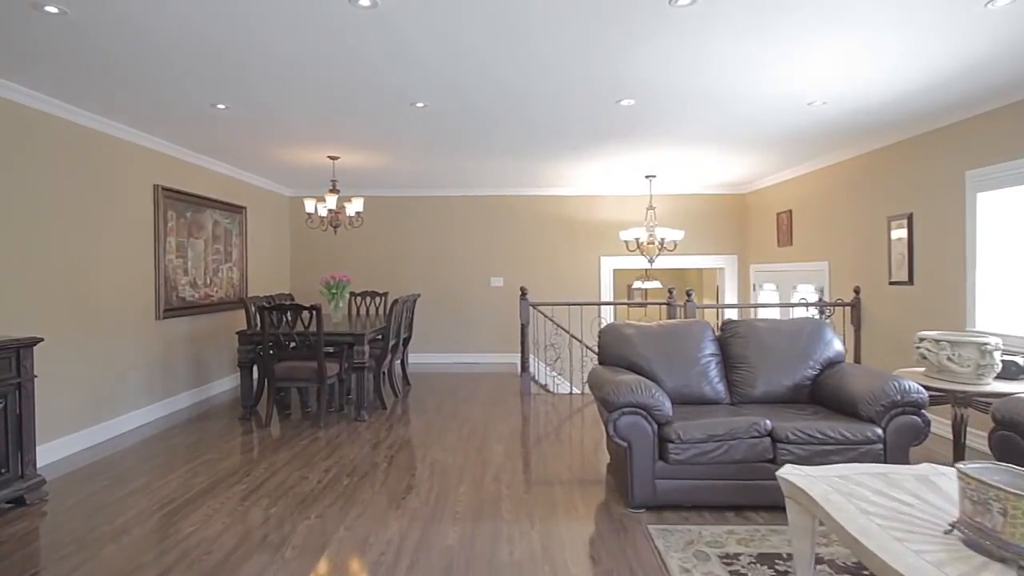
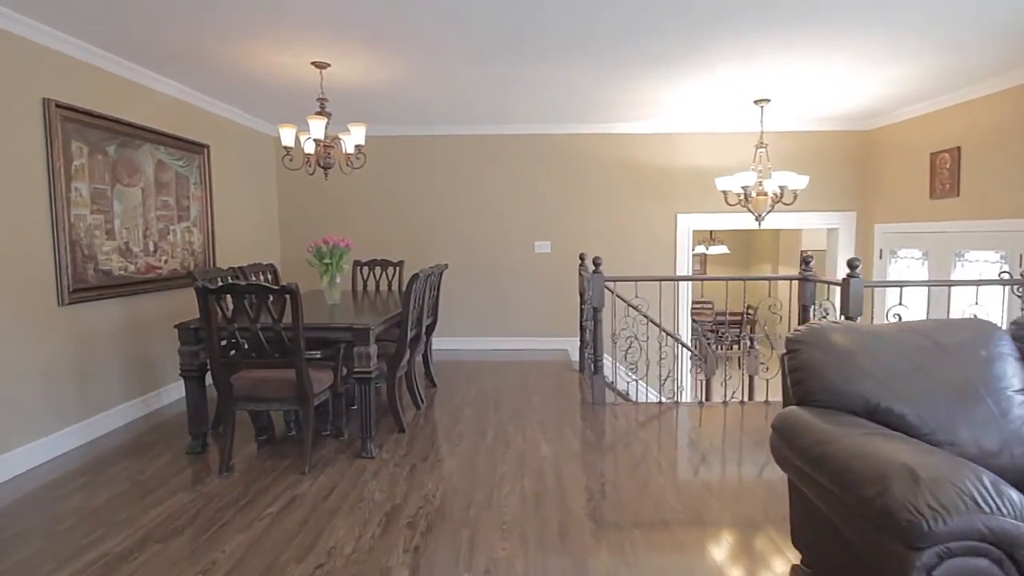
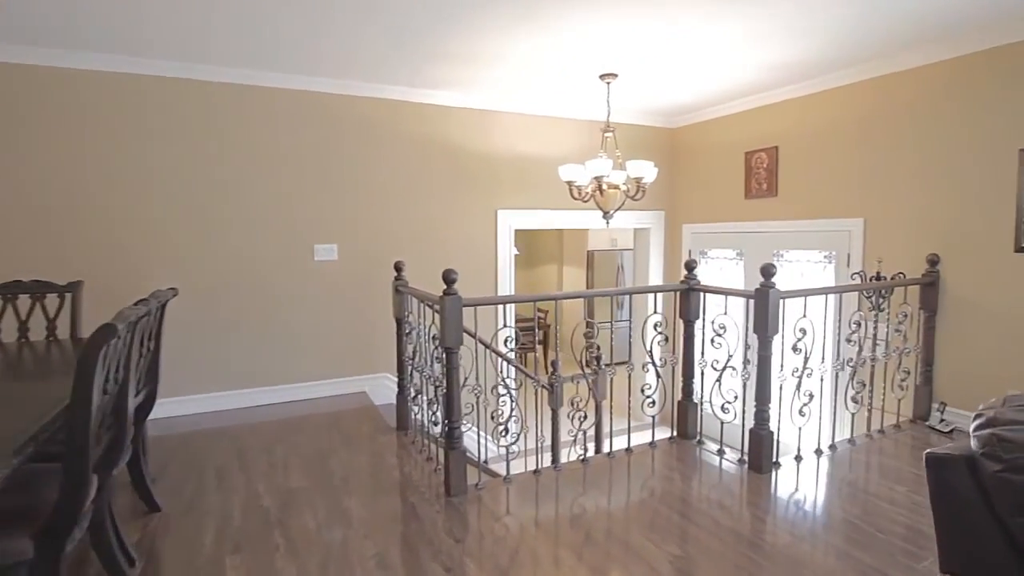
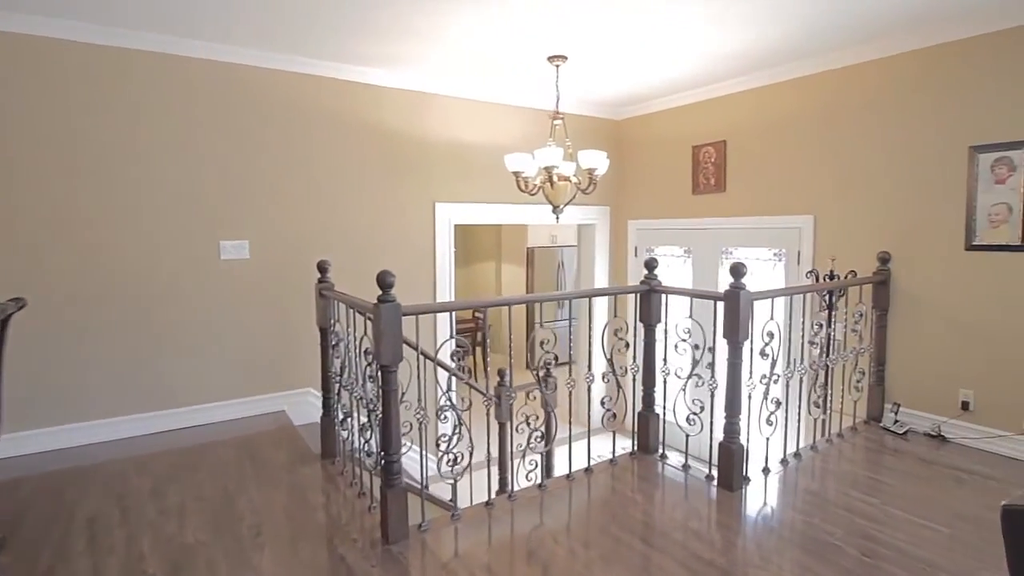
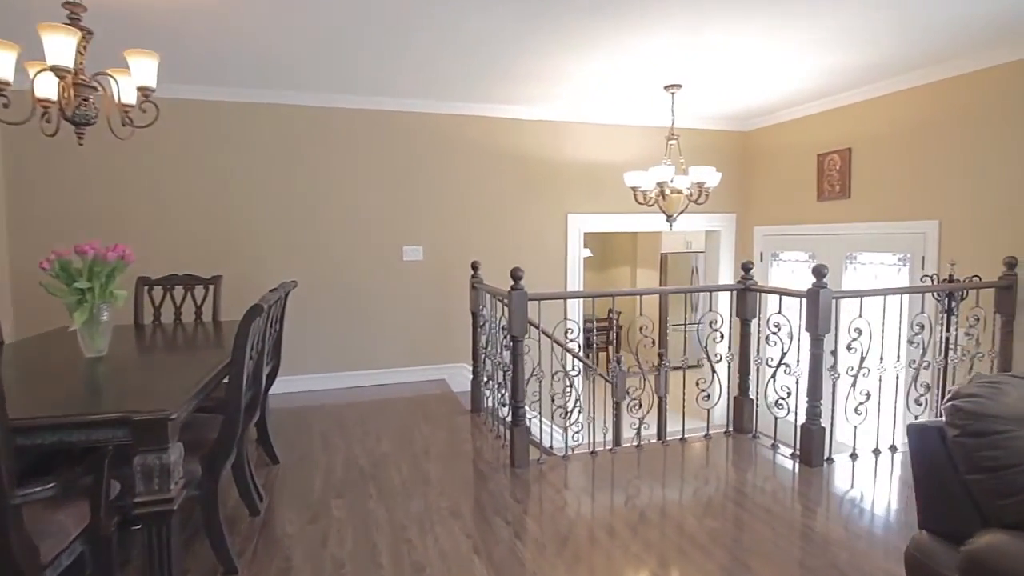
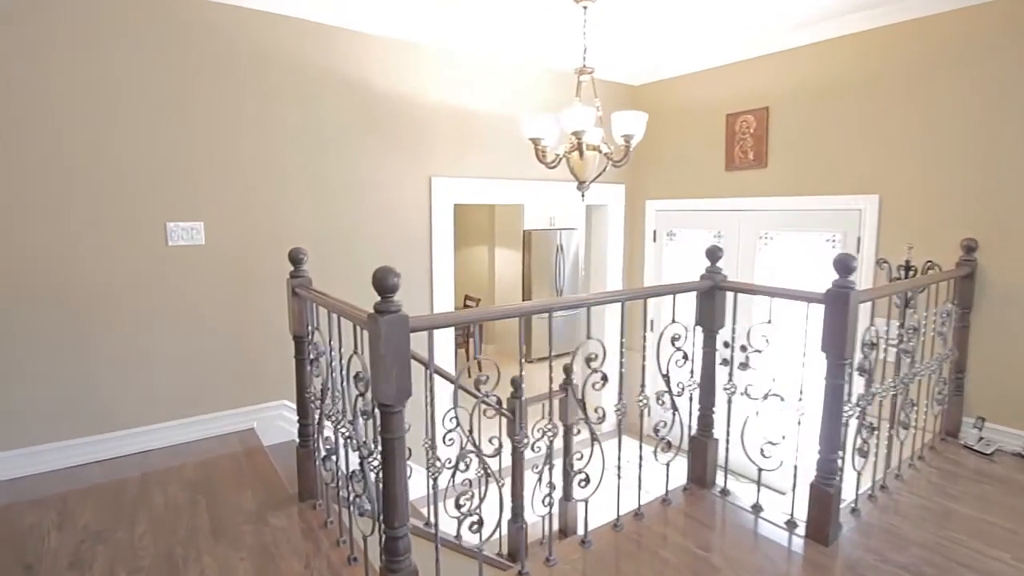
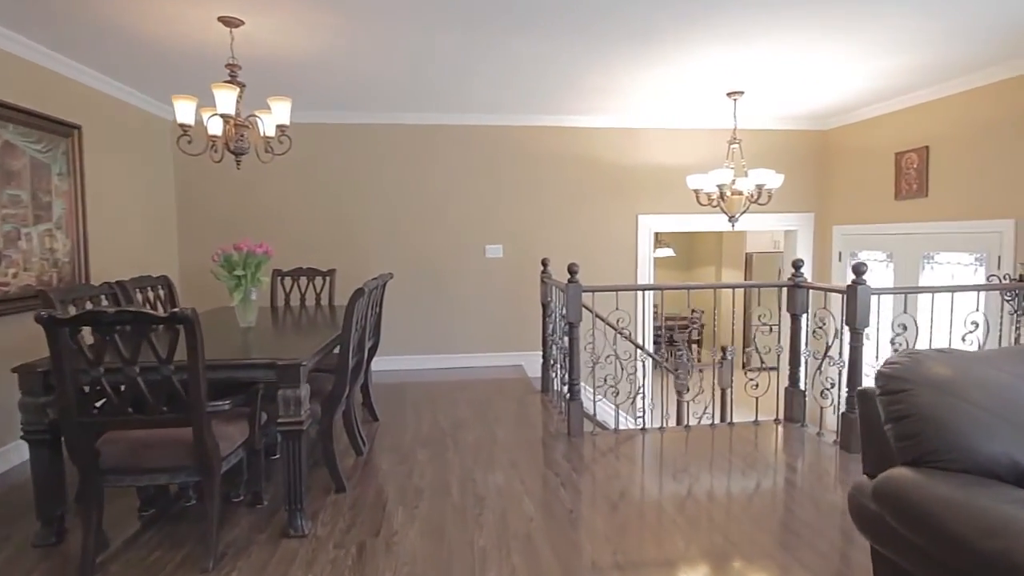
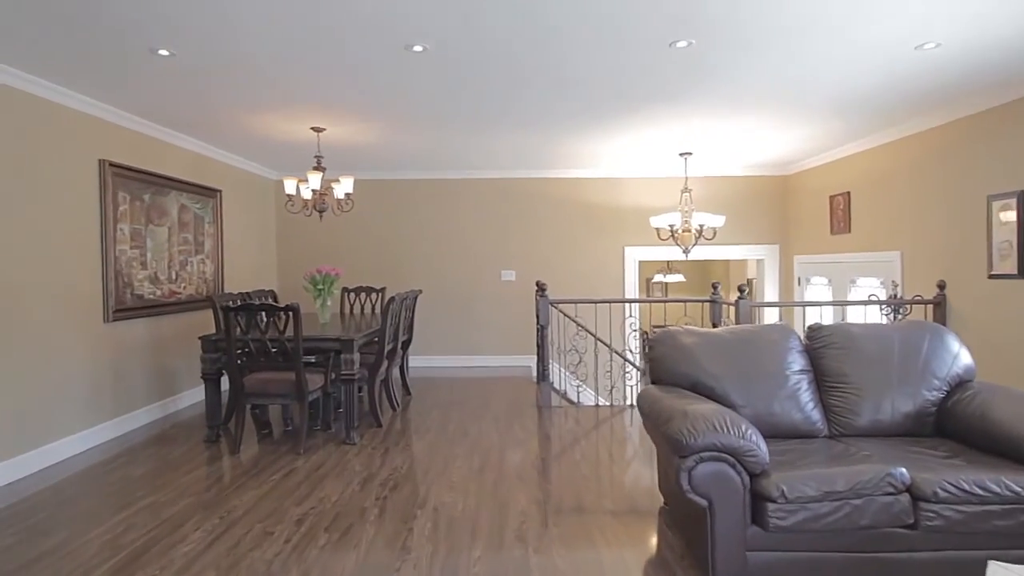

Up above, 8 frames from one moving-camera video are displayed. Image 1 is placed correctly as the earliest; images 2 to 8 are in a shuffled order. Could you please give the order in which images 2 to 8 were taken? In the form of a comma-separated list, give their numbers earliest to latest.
8, 2, 7, 5, 3, 4, 6
